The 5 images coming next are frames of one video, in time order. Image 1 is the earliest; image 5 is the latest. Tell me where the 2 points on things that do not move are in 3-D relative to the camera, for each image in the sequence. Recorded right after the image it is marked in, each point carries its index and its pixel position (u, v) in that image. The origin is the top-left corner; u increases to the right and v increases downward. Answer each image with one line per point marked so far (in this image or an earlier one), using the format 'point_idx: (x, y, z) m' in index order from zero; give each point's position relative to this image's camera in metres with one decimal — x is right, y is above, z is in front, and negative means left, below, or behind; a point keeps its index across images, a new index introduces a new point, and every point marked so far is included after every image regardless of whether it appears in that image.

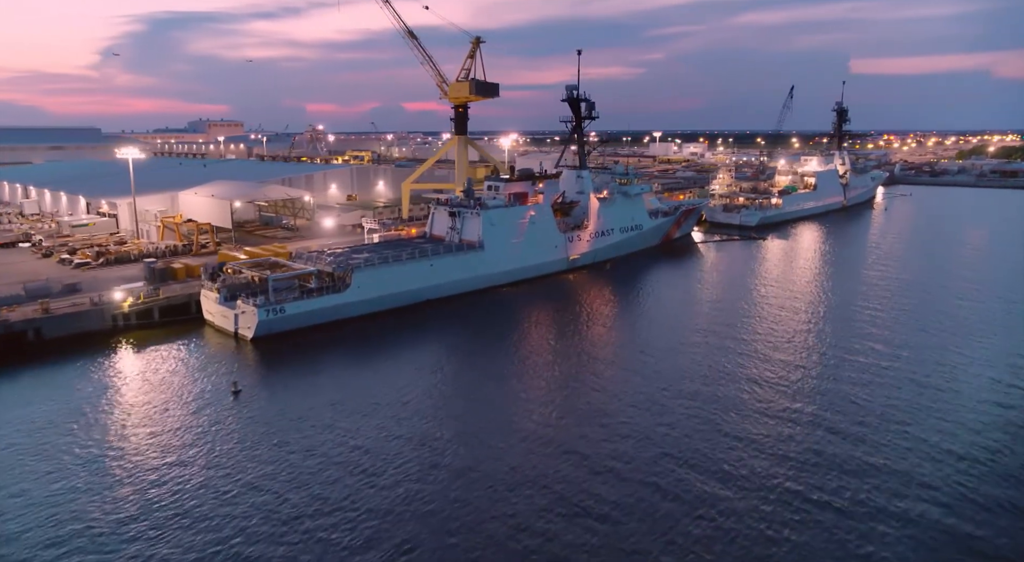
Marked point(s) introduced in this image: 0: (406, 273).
0: (-2.8, +0.2, +19.0) m
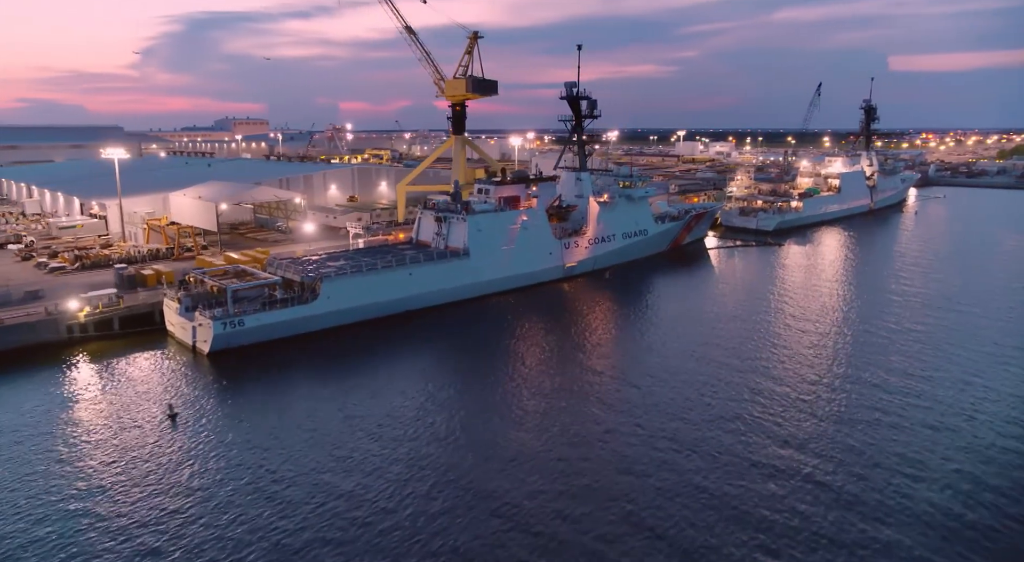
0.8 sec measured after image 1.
0: (-3.2, 0.0, +17.9) m
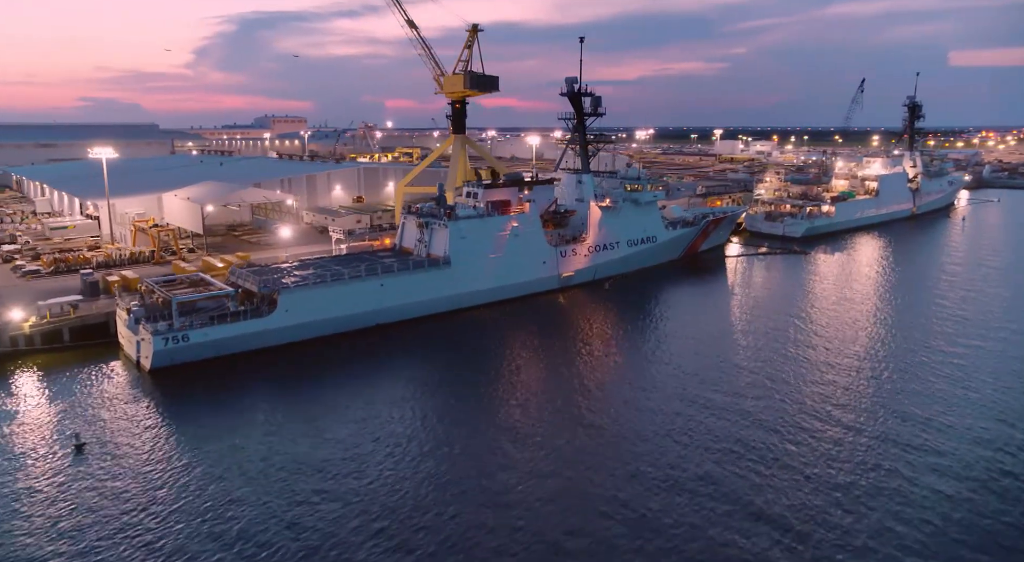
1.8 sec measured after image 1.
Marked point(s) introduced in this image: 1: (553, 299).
0: (-3.7, -0.3, +16.5) m
1: (+1.1, -0.5, +20.0) m
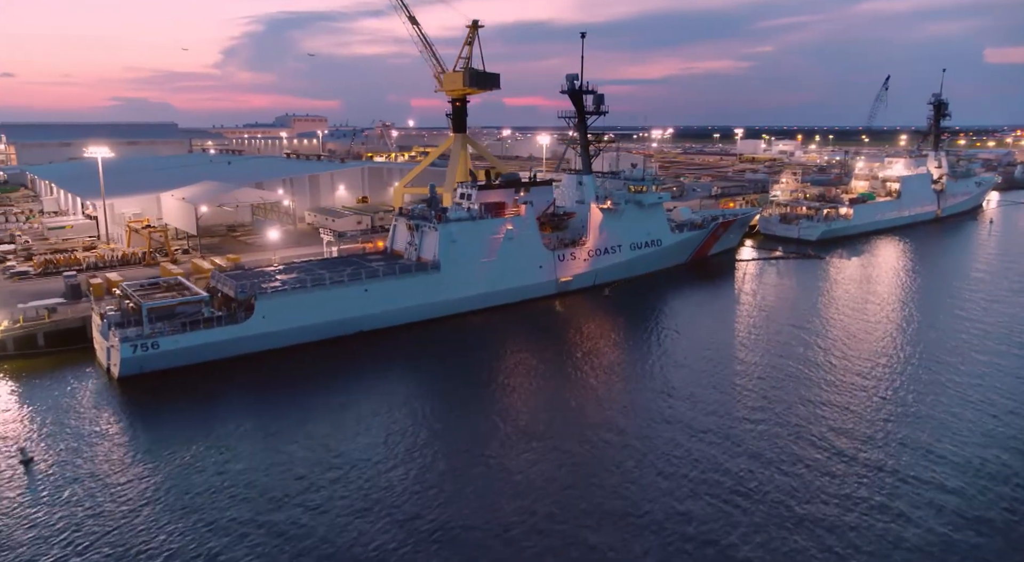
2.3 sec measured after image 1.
0: (-3.9, -0.4, +15.9) m
1: (+0.9, -0.7, +19.2) m
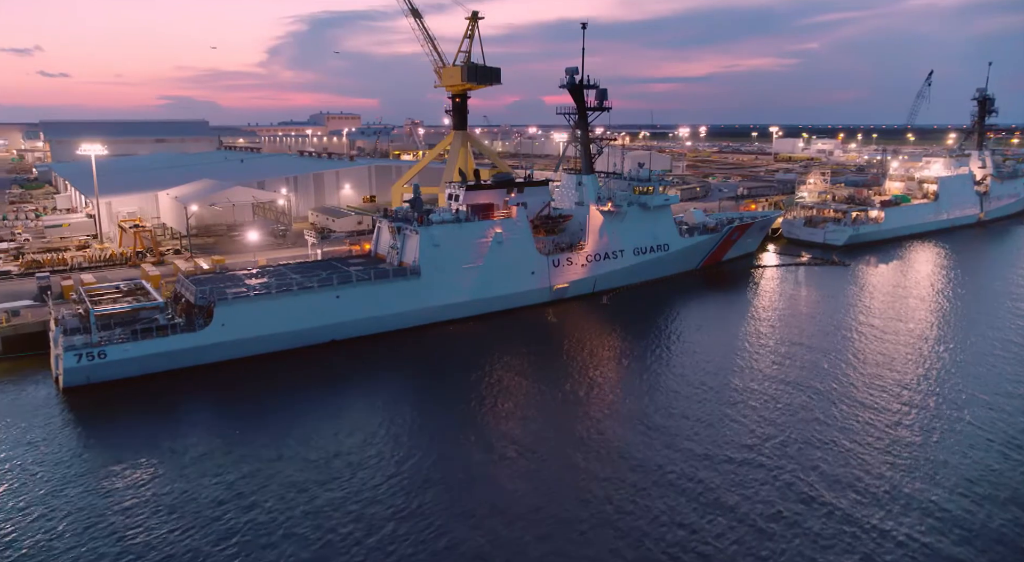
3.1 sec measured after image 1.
0: (-4.3, -0.5, +14.9) m
1: (+0.7, -0.8, +18.0) m
